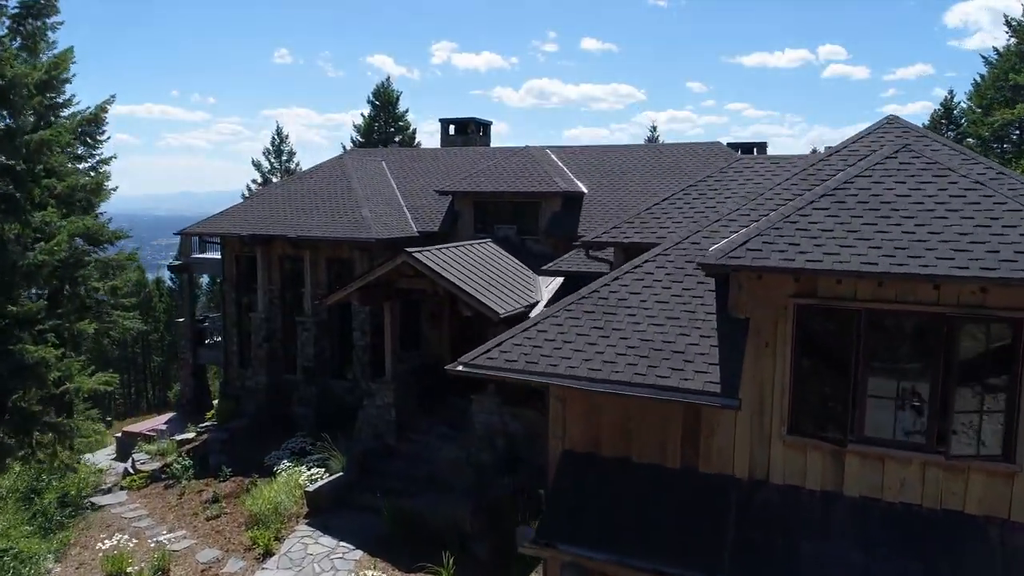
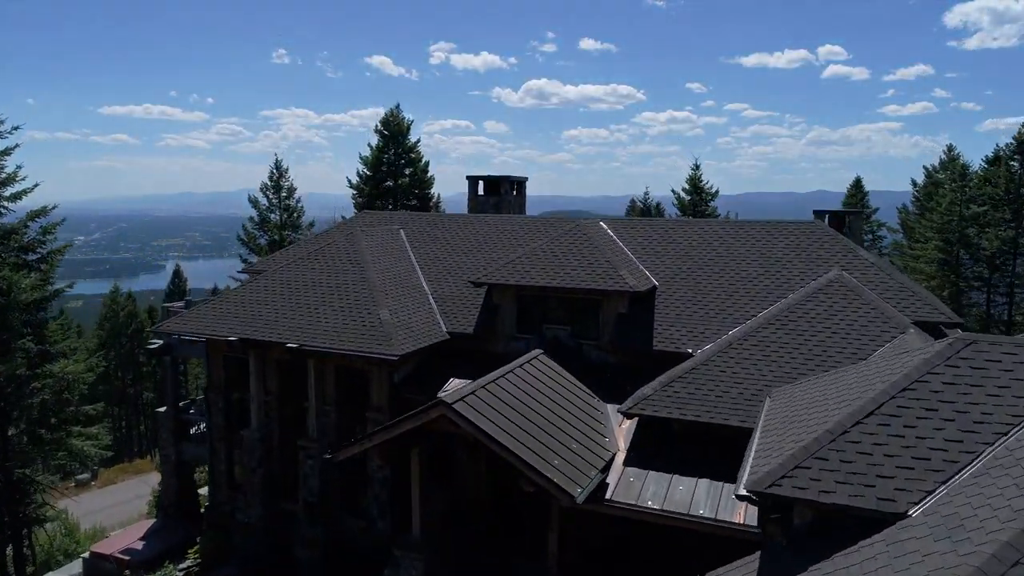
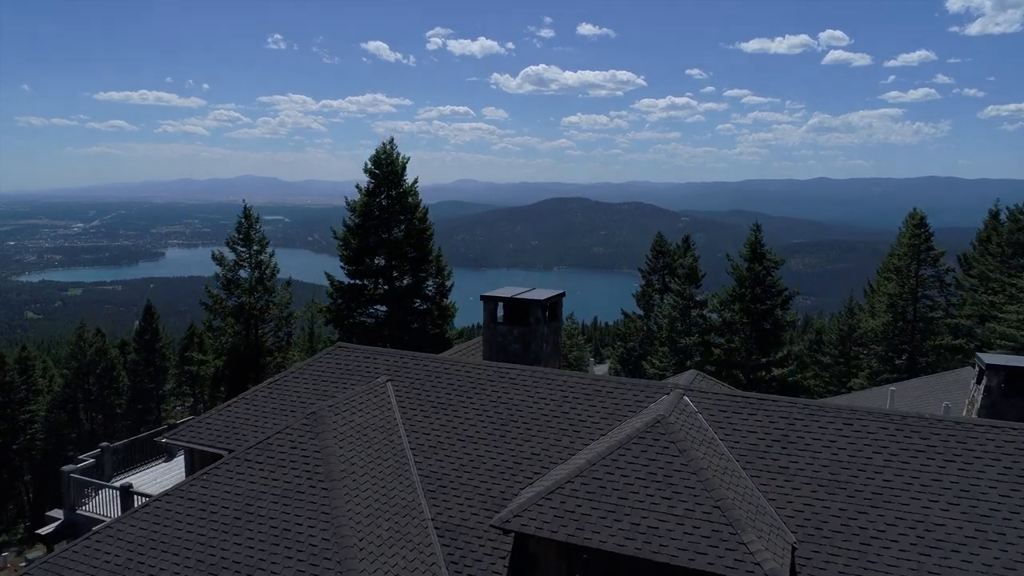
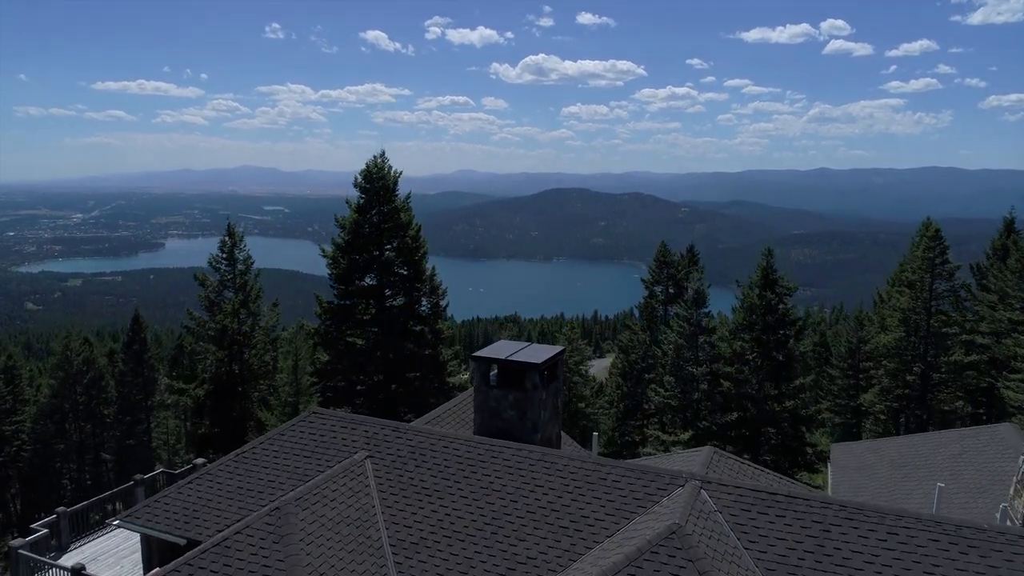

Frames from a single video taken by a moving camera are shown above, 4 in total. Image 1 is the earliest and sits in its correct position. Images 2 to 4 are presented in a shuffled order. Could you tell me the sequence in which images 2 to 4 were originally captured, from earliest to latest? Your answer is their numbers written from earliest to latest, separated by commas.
2, 3, 4
